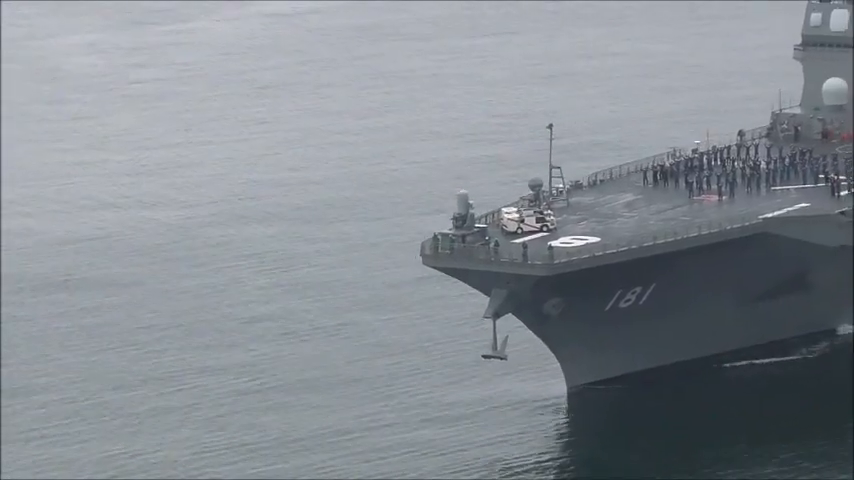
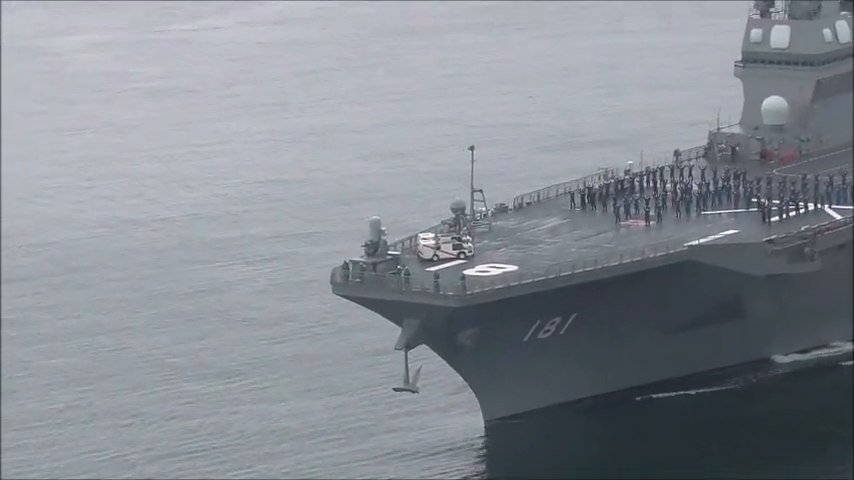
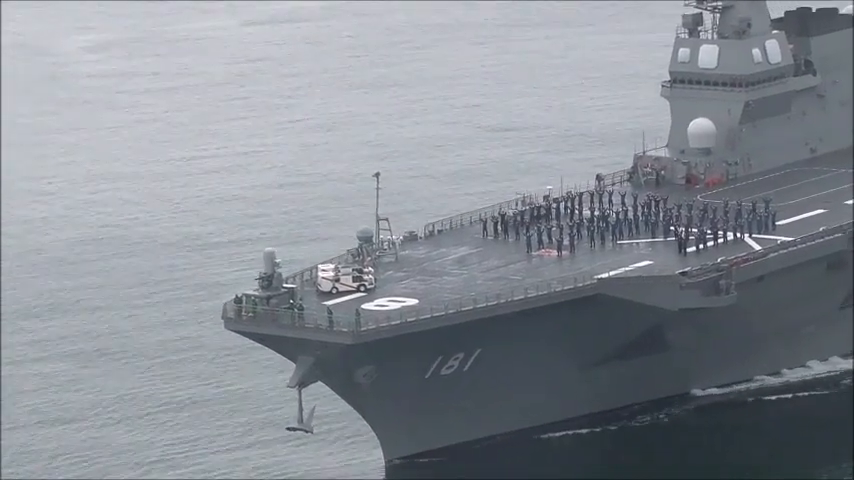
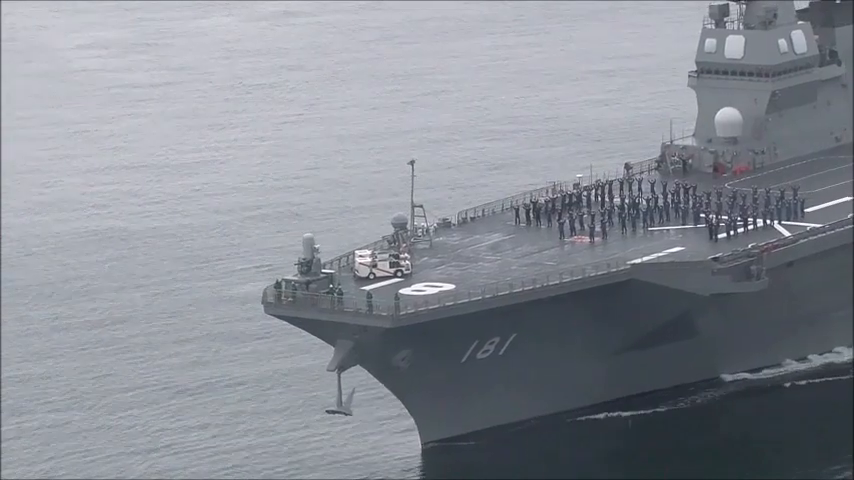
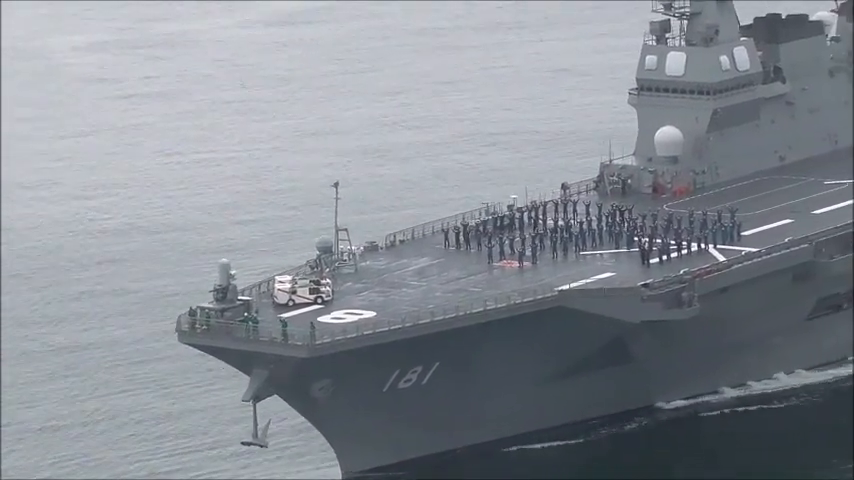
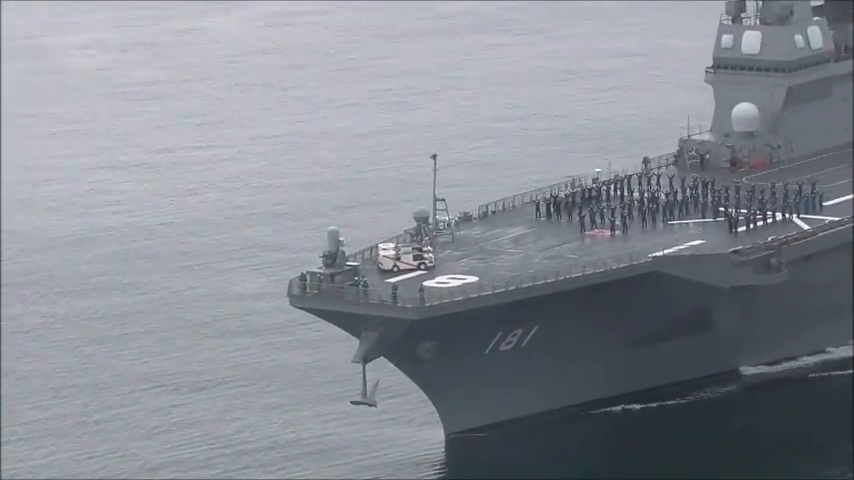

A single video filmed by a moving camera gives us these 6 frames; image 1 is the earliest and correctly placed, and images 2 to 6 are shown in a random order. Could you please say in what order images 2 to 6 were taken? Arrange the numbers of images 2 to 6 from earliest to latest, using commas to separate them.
2, 6, 4, 3, 5
